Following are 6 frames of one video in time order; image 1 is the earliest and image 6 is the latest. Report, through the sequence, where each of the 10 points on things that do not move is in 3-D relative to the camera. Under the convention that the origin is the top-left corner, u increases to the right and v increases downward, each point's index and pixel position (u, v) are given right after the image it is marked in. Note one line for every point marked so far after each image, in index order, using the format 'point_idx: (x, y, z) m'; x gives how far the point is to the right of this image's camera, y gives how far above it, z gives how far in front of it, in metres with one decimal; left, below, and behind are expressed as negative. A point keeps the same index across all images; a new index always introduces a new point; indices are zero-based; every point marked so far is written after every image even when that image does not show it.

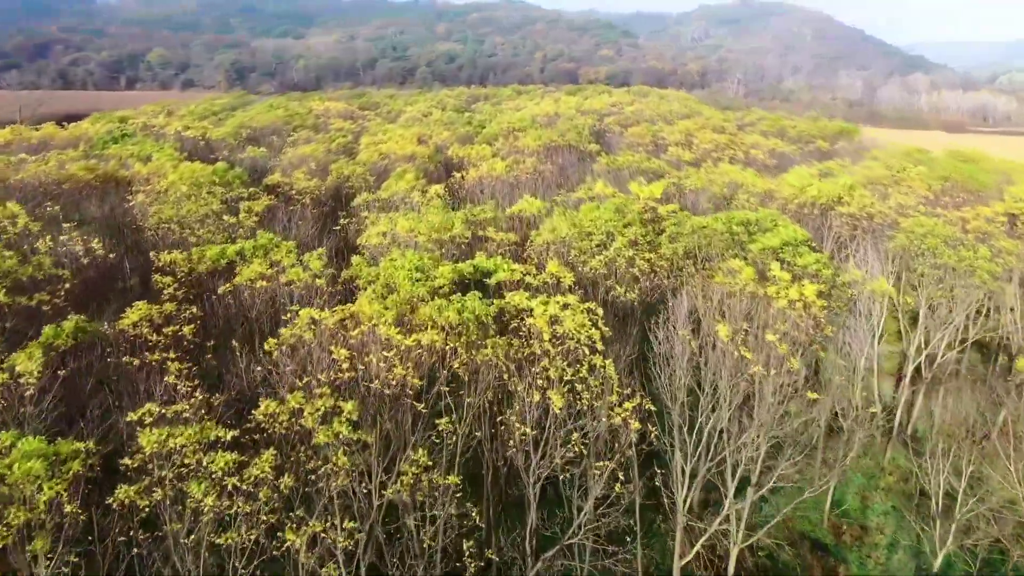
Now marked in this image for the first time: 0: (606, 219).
0: (+2.8, +1.8, +19.4) m
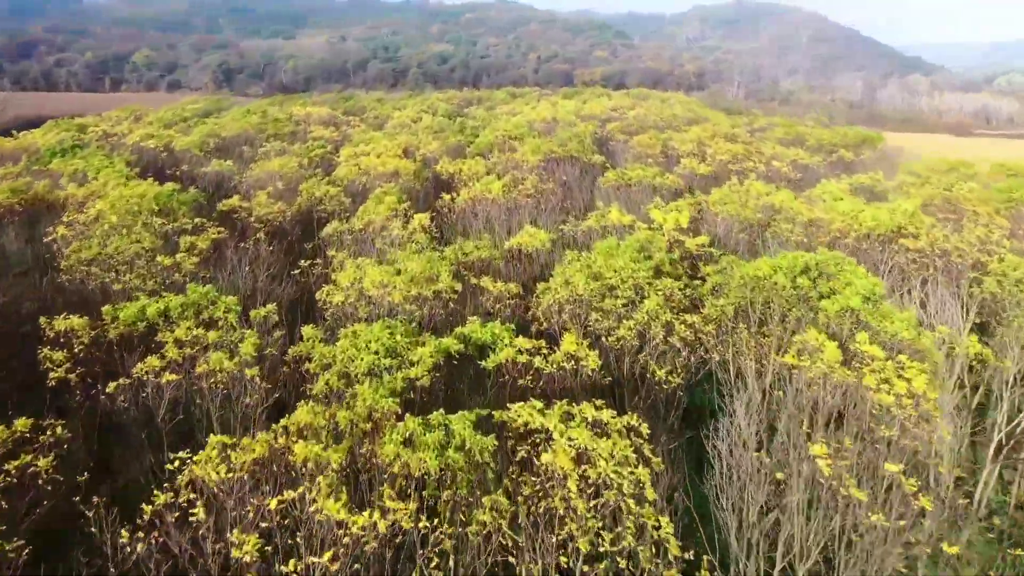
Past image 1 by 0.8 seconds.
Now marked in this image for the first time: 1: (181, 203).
0: (+2.8, +0.6, +16.2) m
1: (-9.1, +2.3, +18.5) m
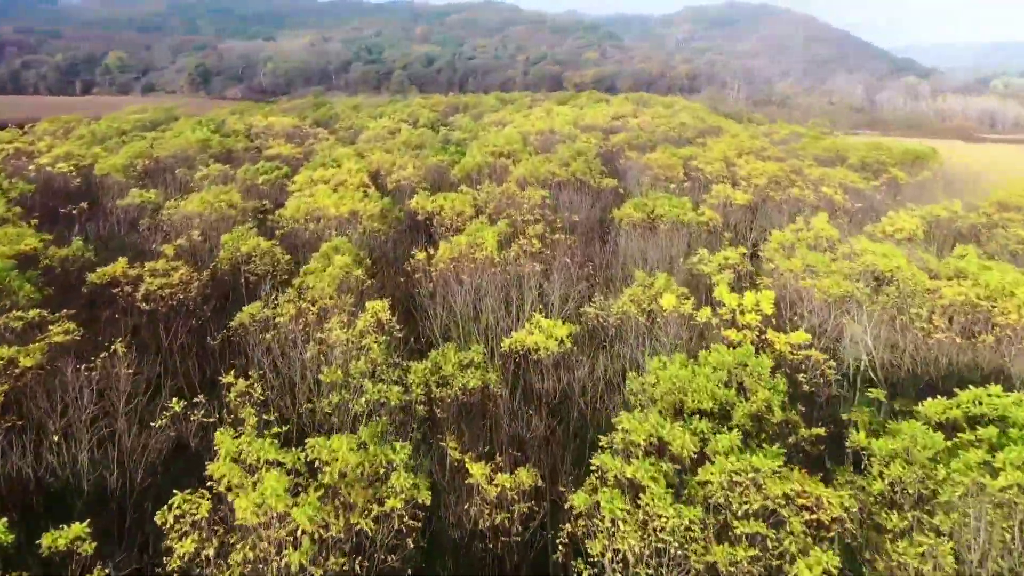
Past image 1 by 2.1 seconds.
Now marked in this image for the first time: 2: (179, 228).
0: (+2.8, -1.4, +10.8) m
1: (-9.1, +0.3, +12.9) m
2: (-9.9, +1.6, +19.7) m
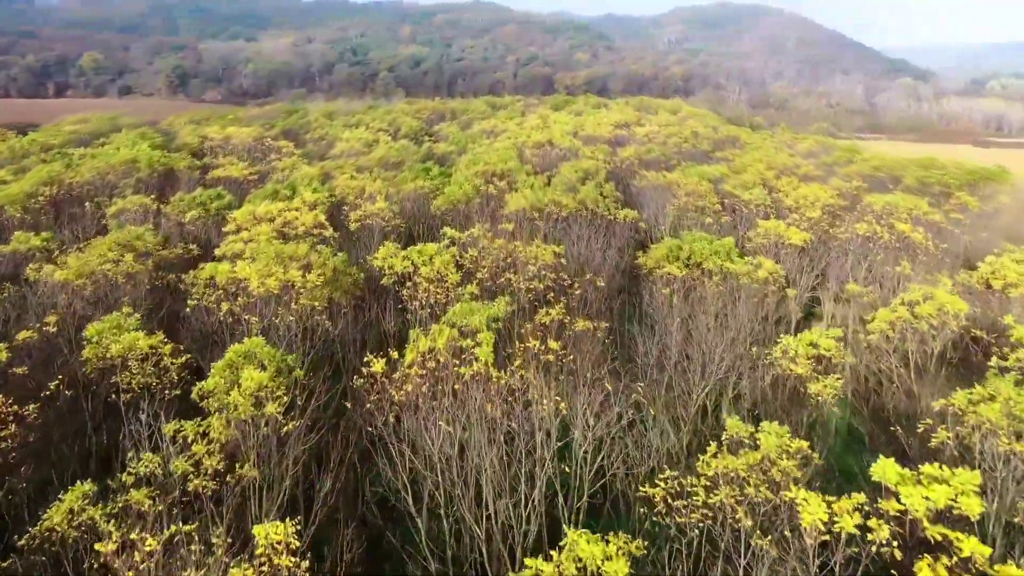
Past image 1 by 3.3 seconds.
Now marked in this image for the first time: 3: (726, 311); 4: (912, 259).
0: (+2.9, -3.1, +5.9) m
1: (-9.0, -1.6, +7.7) m
2: (-10.0, -0.2, +14.6) m
3: (+5.1, -0.4, +14.8) m
4: (+11.2, +0.8, +18.8) m
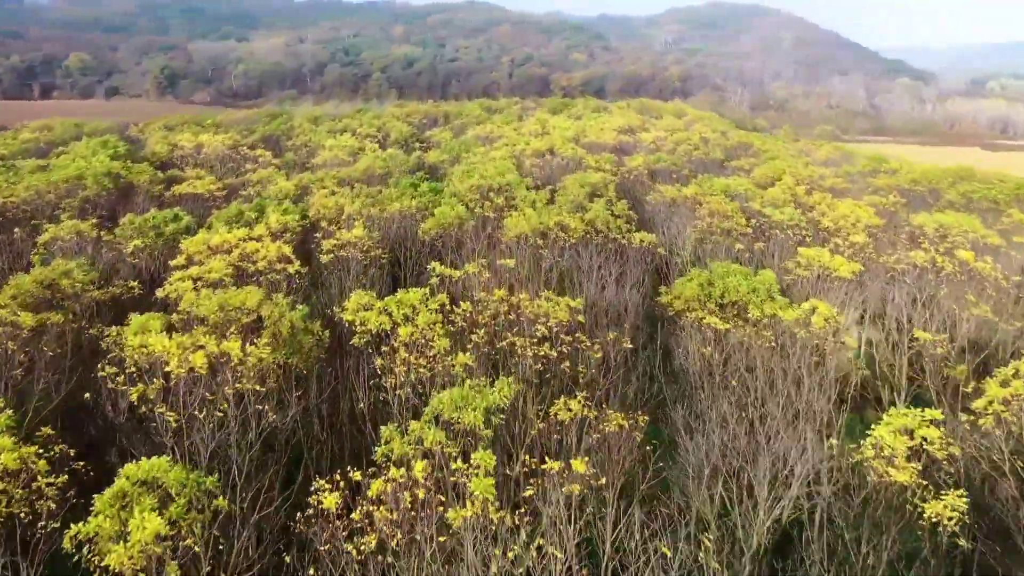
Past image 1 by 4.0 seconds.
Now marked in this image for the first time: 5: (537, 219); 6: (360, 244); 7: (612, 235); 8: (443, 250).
0: (+3.1, -4.1, +3.1) m
1: (-8.9, -2.6, +4.9) m
2: (-9.9, -1.3, +11.7) m
3: (+5.2, -1.4, +12.0) m
4: (+11.2, -0.2, +16.1) m
5: (+0.7, +2.0, +19.4) m
6: (-4.1, +1.1, +17.9) m
7: (+3.0, +1.5, +19.6) m
8: (-1.9, +1.2, +18.9) m
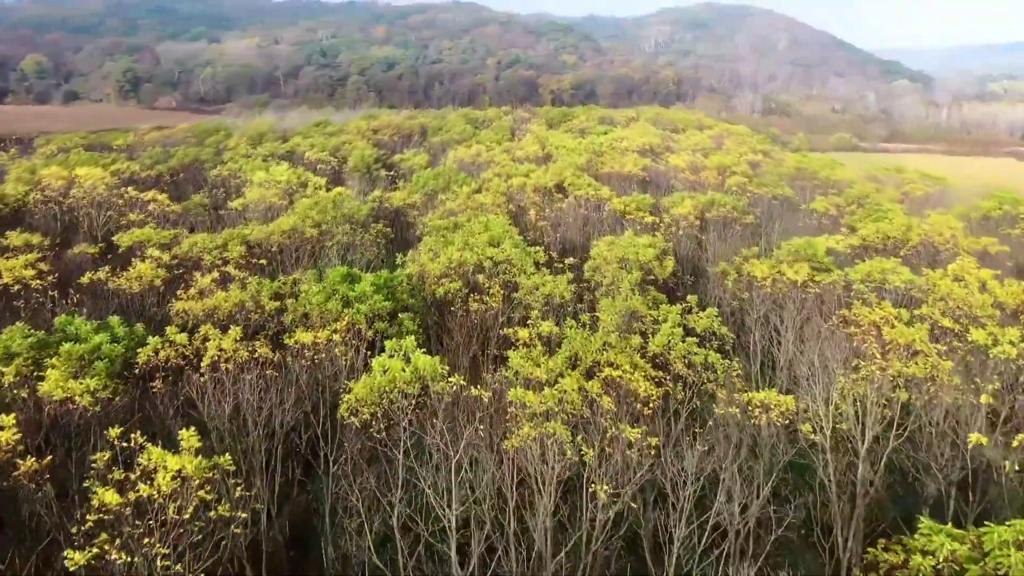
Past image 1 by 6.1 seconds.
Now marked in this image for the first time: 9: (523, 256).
0: (+3.6, -7.3, -6.0) m
1: (-8.4, -5.9, -4.5) m
2: (-9.6, -4.6, +2.3) m
3: (+5.5, -4.6, +2.9) m
4: (+11.4, -3.3, +7.1) m
5: (+0.8, -1.2, +10.3) m
6: (-3.9, -2.1, +8.6) m
7: (+3.1, -1.7, +10.5) m
8: (-1.8, -2.0, +9.7) m
9: (+0.3, +0.9, +16.3) m
